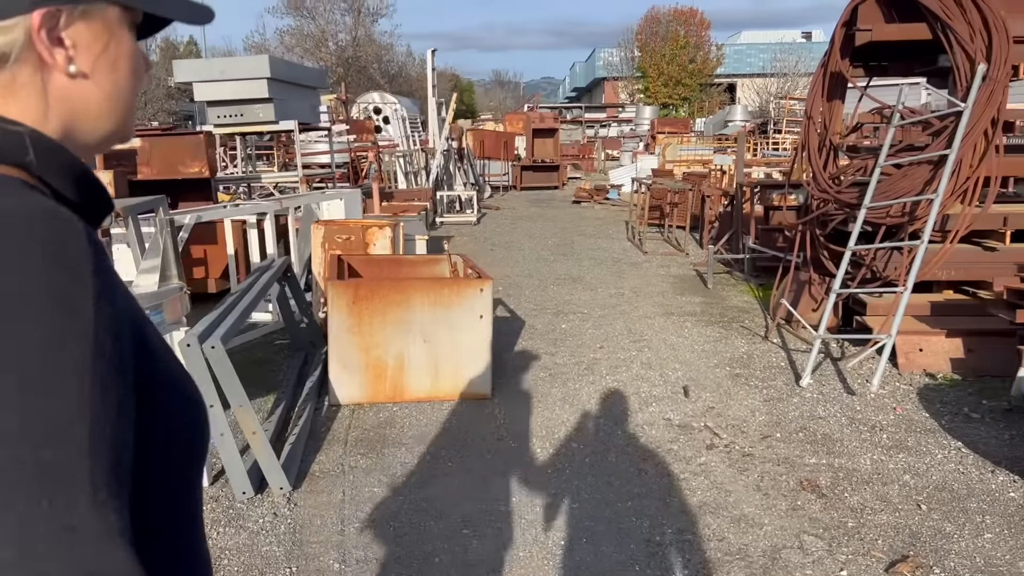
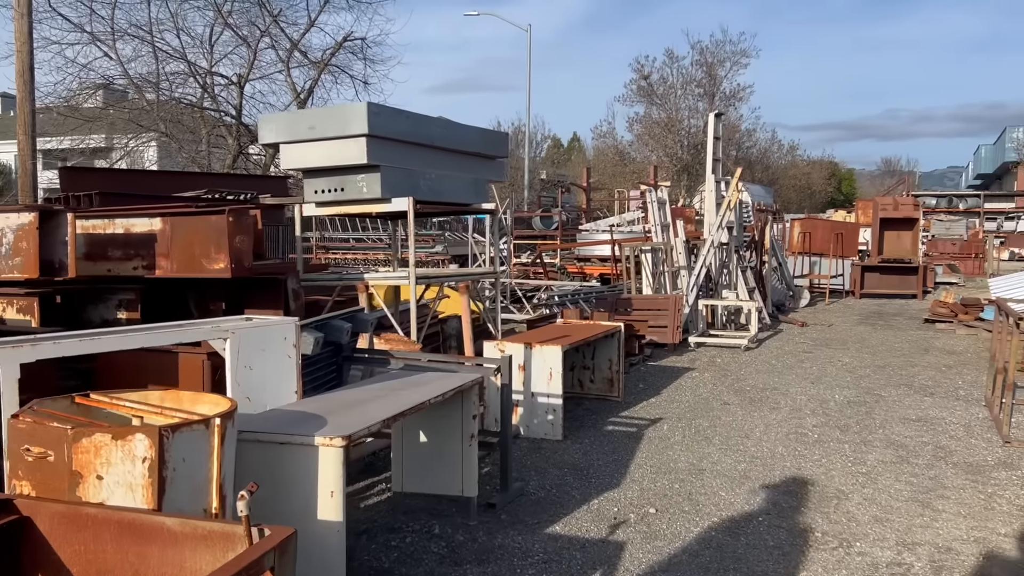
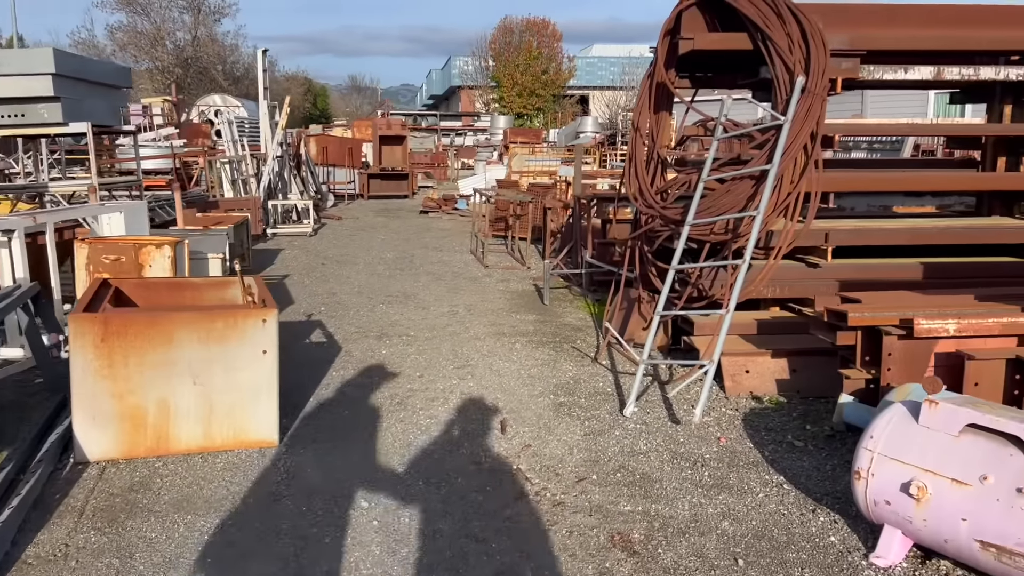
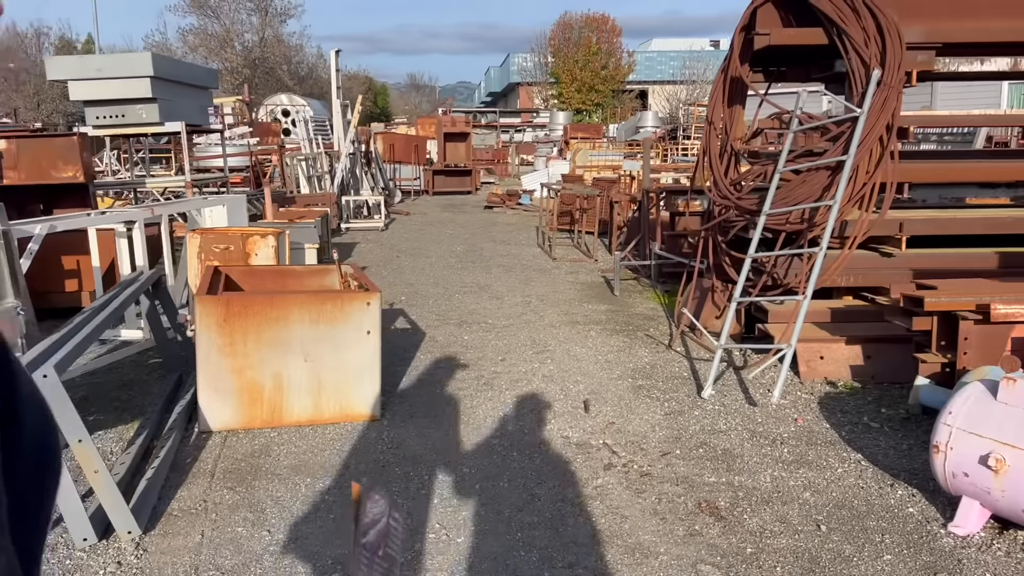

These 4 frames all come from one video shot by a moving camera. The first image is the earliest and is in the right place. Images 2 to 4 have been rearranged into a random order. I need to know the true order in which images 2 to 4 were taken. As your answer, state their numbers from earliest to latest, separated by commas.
4, 3, 2
